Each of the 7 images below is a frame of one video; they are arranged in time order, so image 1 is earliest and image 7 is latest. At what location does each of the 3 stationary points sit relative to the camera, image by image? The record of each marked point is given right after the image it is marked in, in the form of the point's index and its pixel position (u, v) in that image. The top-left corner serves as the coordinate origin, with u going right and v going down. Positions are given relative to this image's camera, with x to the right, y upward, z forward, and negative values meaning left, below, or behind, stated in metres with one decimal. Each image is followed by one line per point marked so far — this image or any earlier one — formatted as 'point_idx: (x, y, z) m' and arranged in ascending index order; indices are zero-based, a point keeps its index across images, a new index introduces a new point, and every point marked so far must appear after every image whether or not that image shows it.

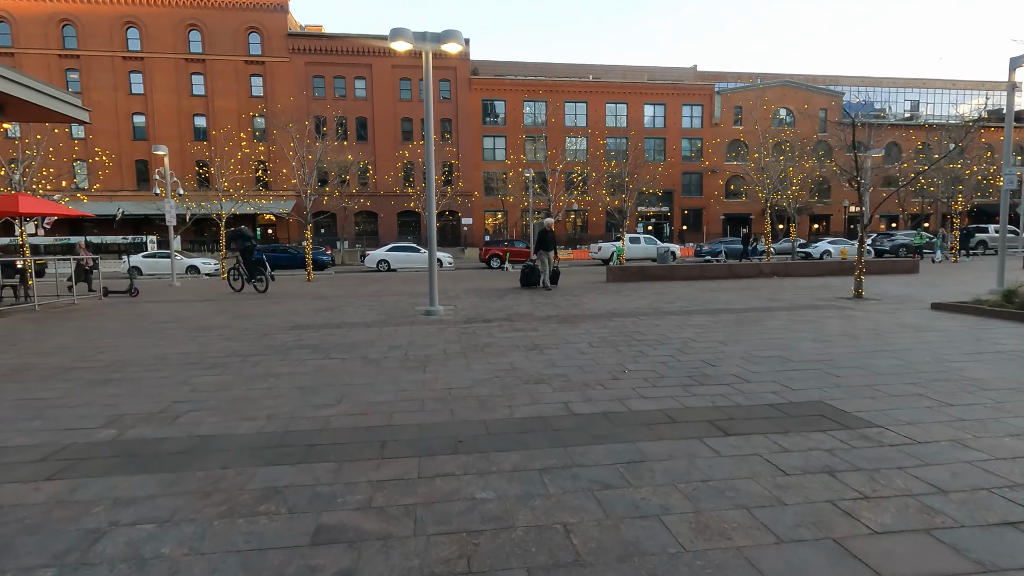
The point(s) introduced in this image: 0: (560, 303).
0: (+1.0, -0.4, +11.7) m
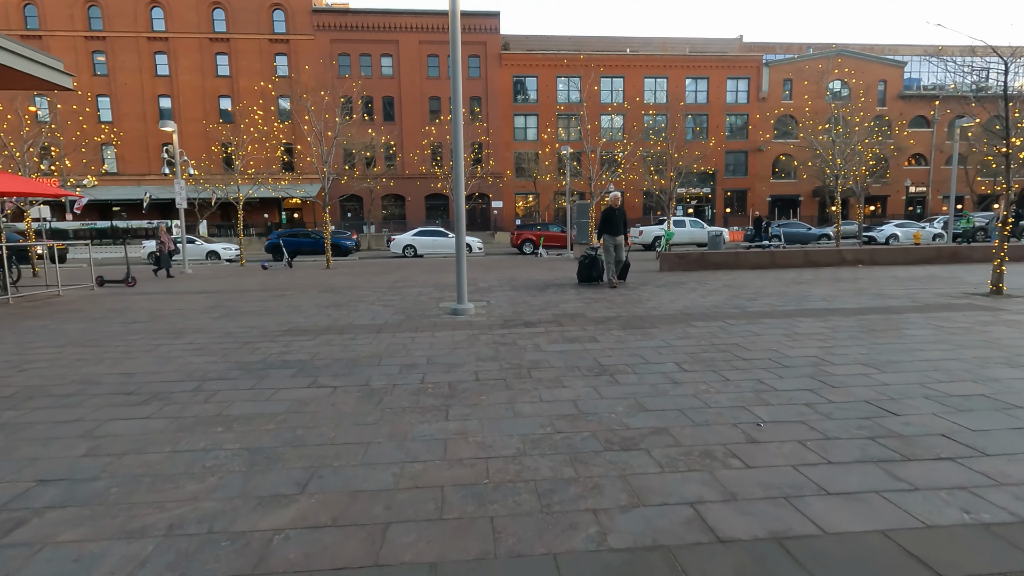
0: (+1.8, -0.3, +9.5) m
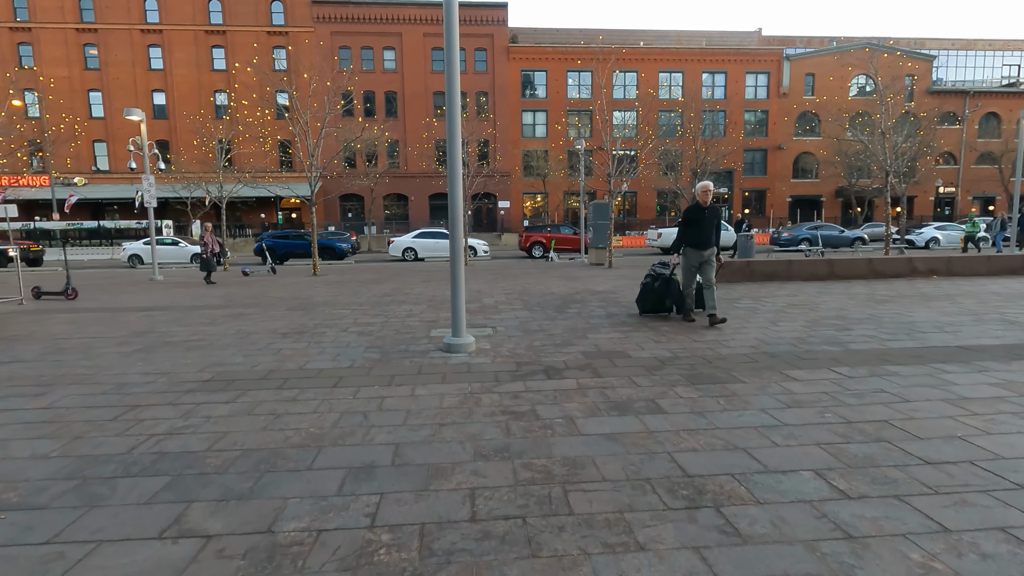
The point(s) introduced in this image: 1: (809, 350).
0: (+2.0, -0.6, +7.2) m
1: (+3.5, -0.7, +6.3) m
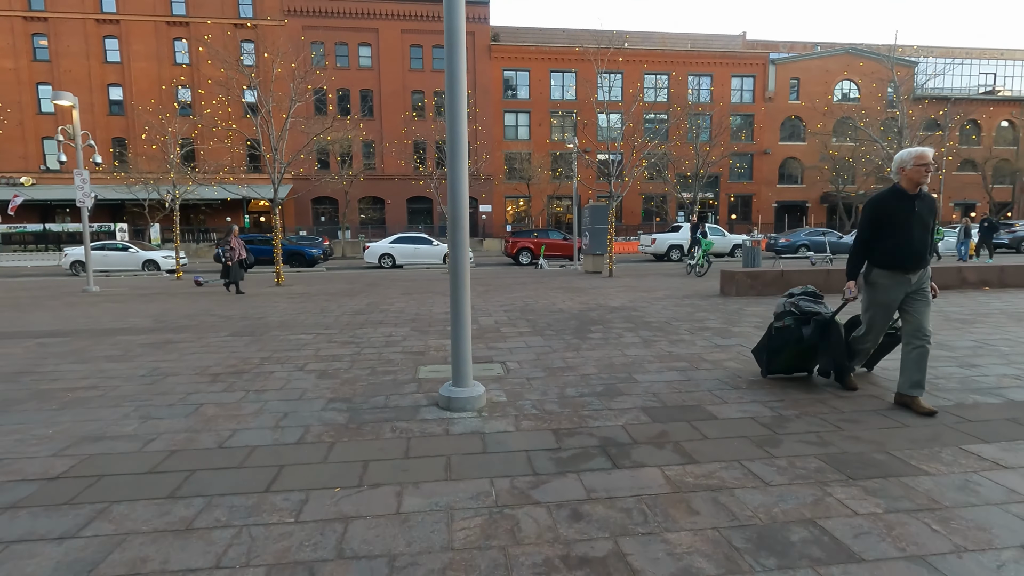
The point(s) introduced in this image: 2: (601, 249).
0: (+2.2, -0.9, +5.3) m
1: (+3.7, -1.0, +4.5) m
2: (+3.3, +1.4, +19.7) m
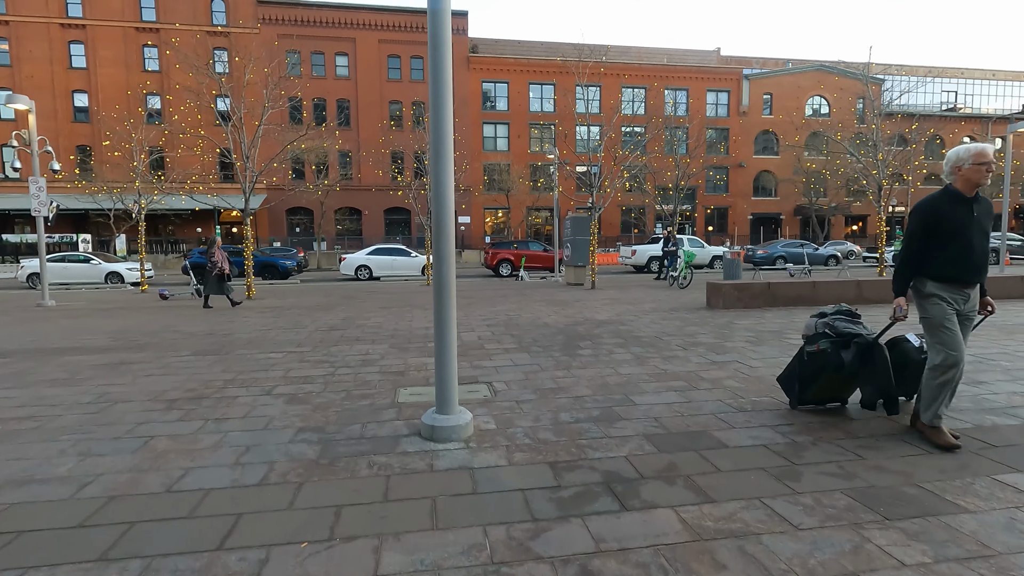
0: (+2.1, -1.0, +4.9) m
1: (+3.7, -1.1, +4.2) m
2: (+2.6, +1.0, +19.5) m
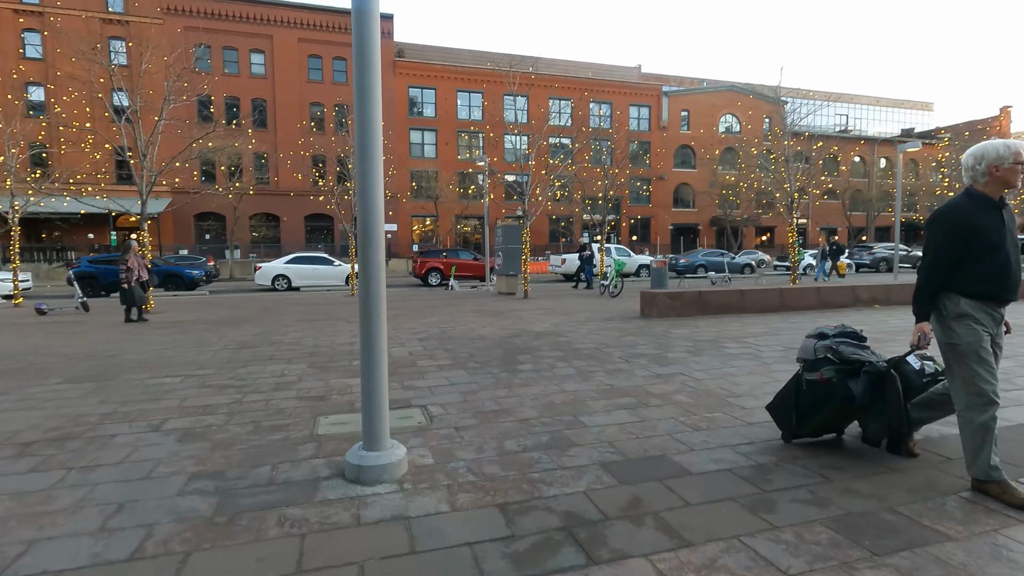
0: (+1.6, -1.1, +4.7) m
1: (+3.2, -1.1, +4.2) m
2: (+0.1, +0.6, +19.2) m
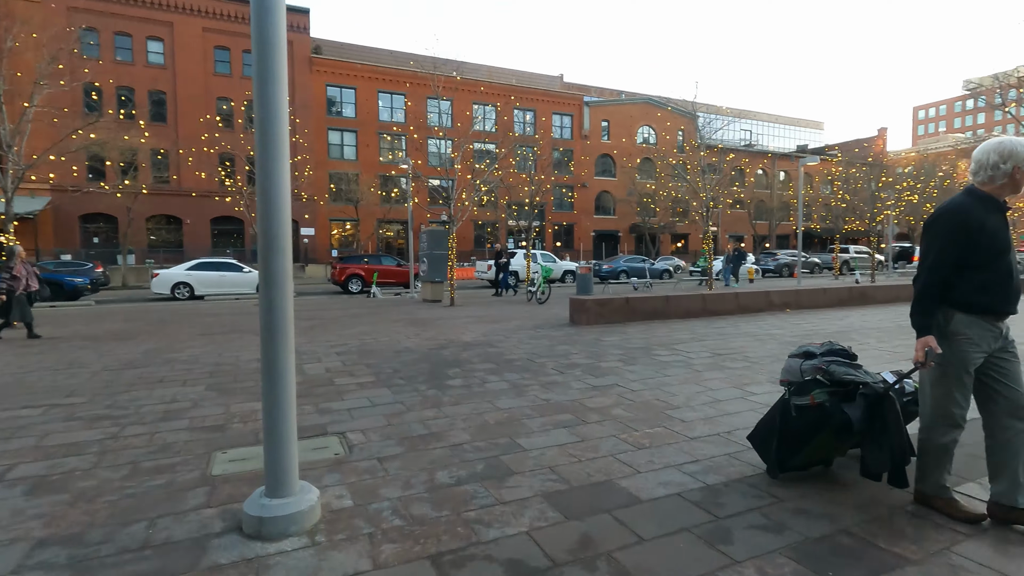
0: (+1.0, -1.2, +4.5) m
1: (+2.7, -1.2, +4.2) m
2: (-2.5, +0.4, +18.6) m
